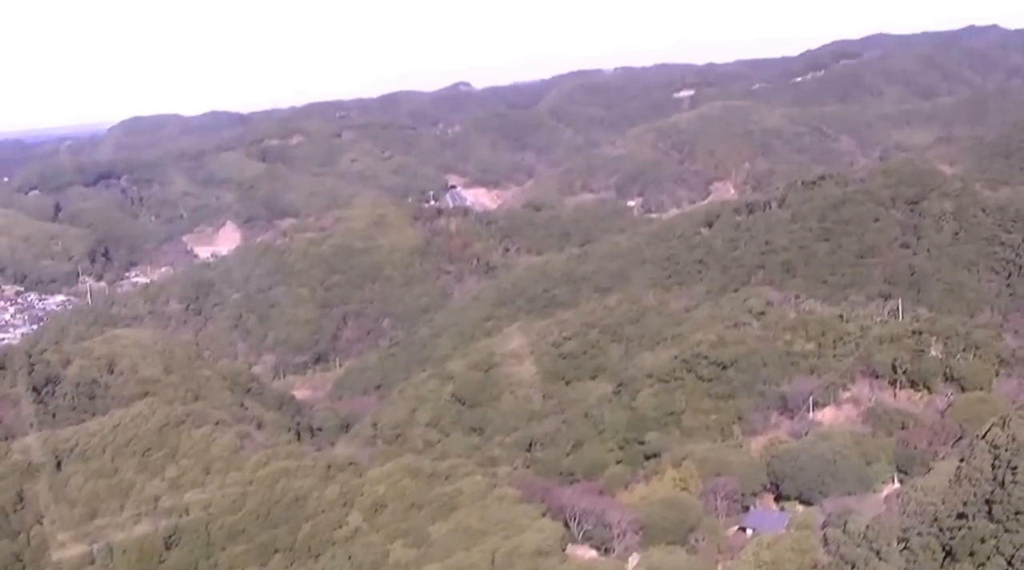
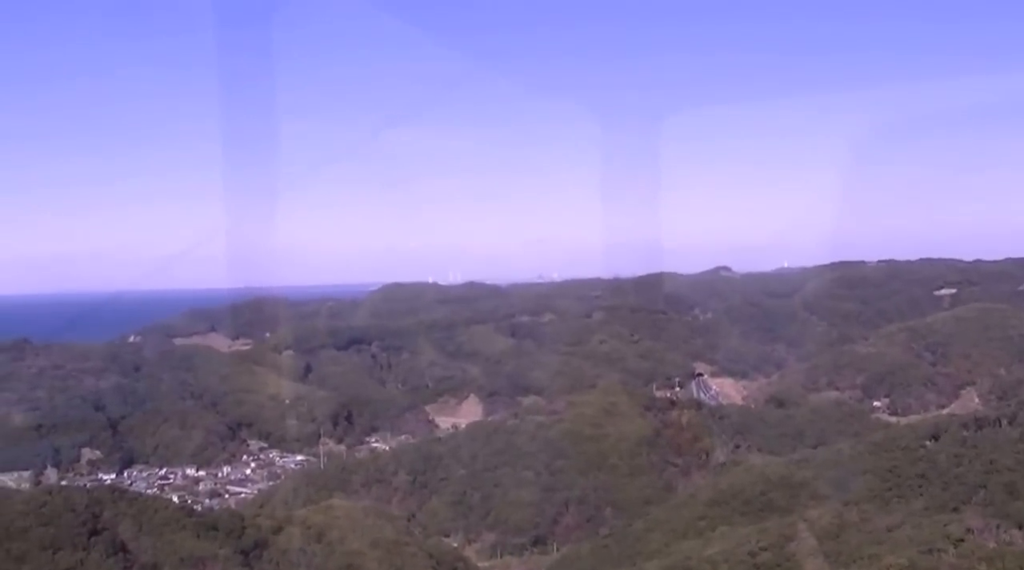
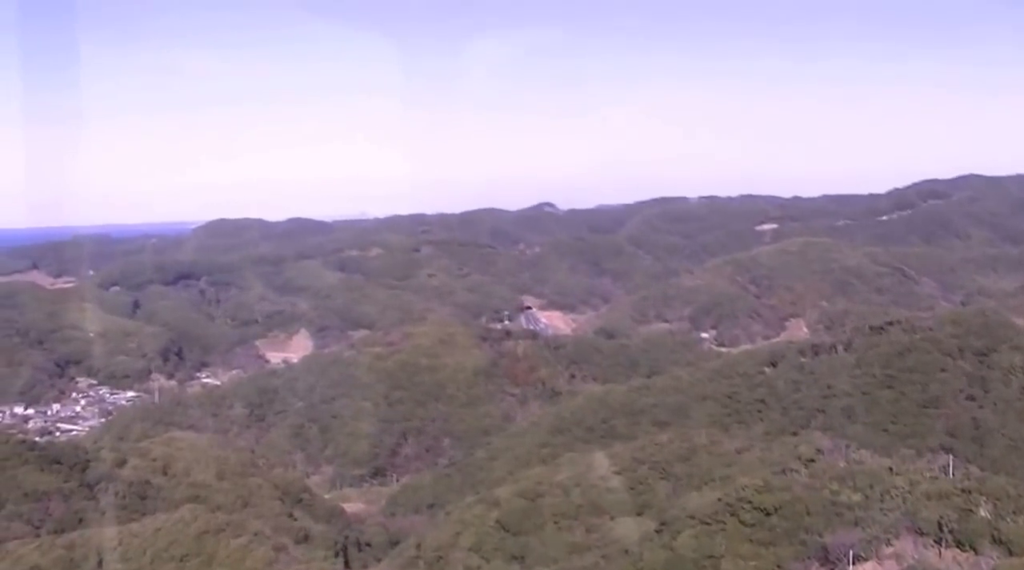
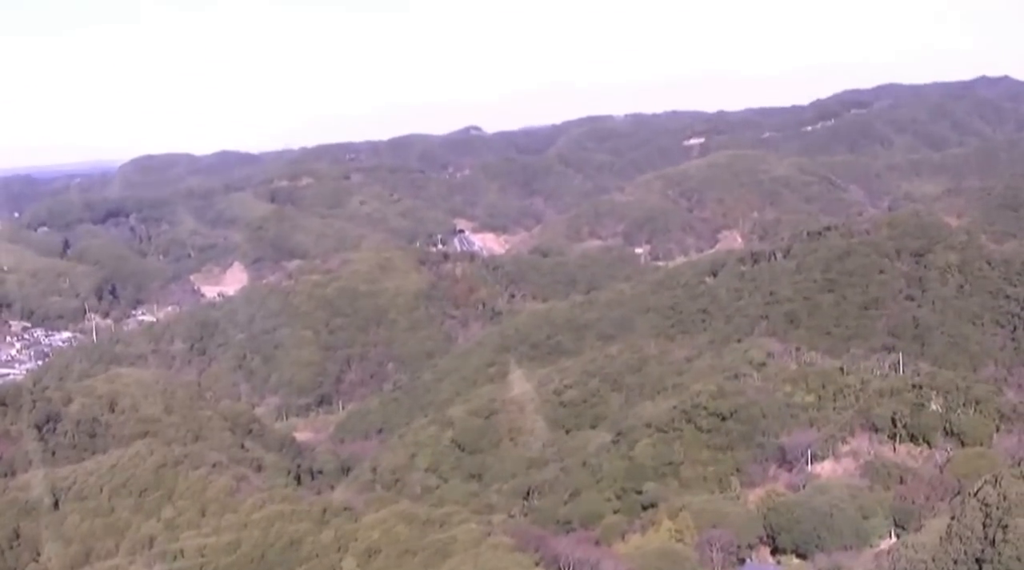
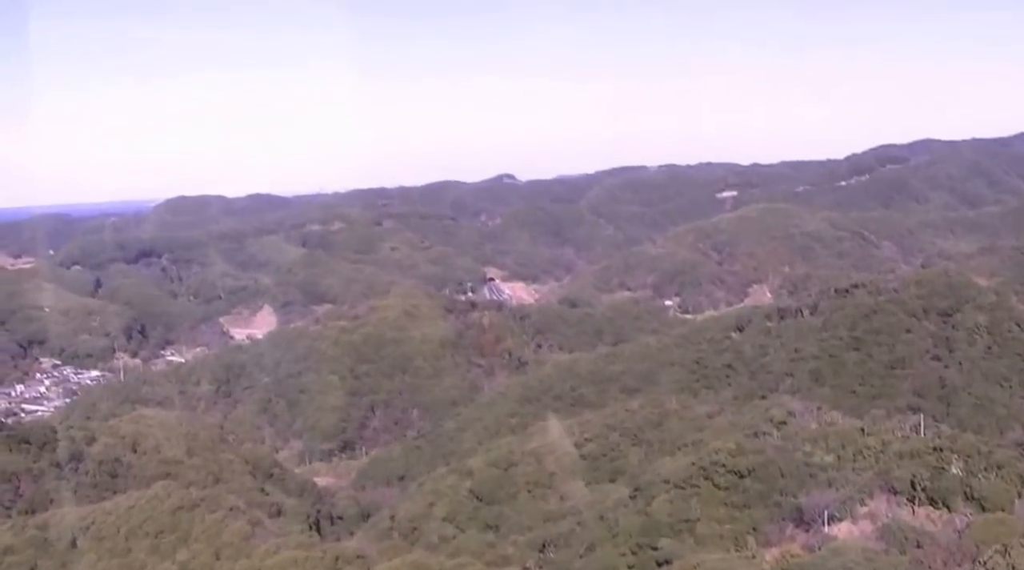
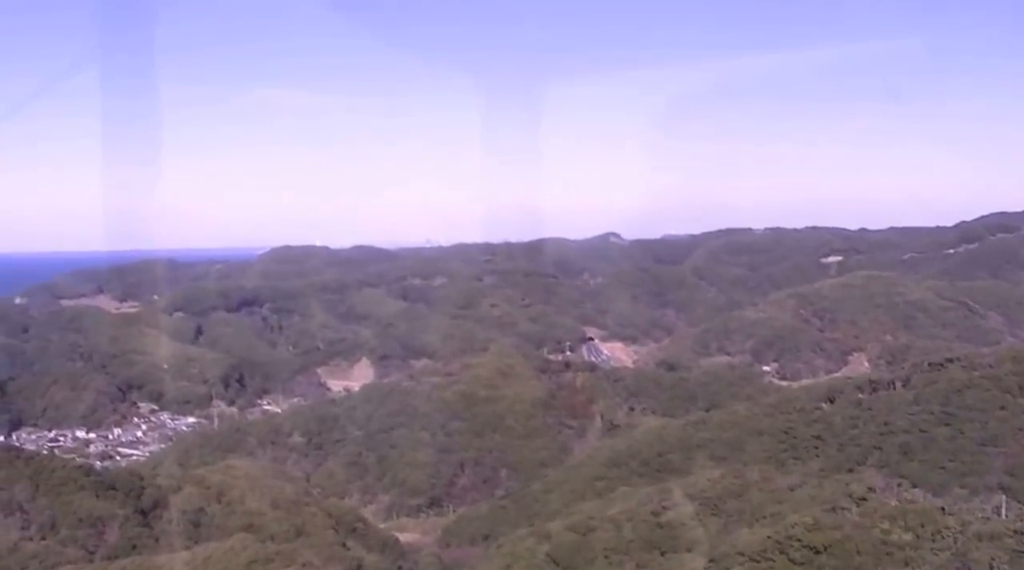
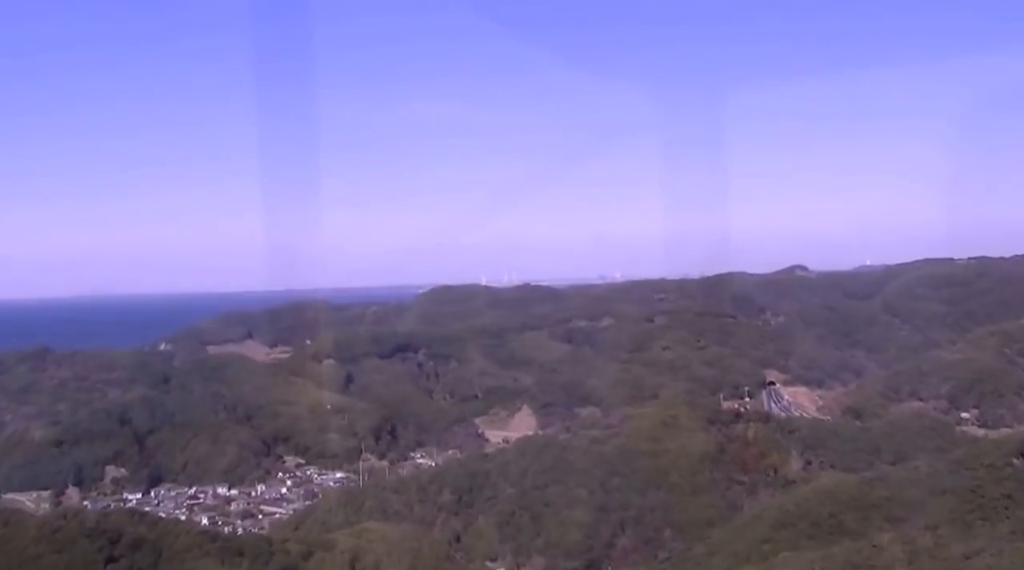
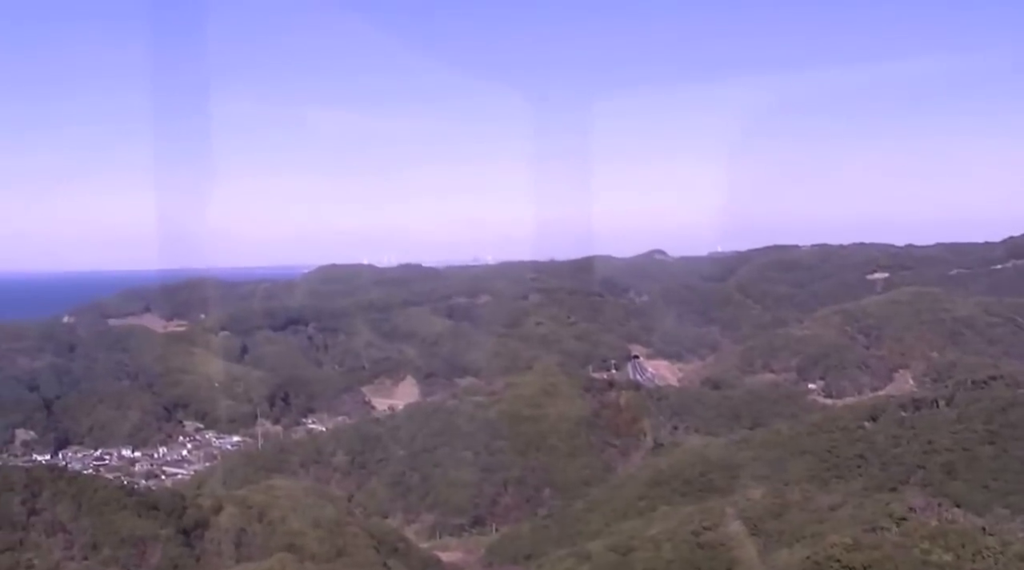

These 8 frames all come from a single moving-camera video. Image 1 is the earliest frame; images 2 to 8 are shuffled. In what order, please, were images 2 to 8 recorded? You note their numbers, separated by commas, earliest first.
4, 5, 3, 6, 8, 2, 7
